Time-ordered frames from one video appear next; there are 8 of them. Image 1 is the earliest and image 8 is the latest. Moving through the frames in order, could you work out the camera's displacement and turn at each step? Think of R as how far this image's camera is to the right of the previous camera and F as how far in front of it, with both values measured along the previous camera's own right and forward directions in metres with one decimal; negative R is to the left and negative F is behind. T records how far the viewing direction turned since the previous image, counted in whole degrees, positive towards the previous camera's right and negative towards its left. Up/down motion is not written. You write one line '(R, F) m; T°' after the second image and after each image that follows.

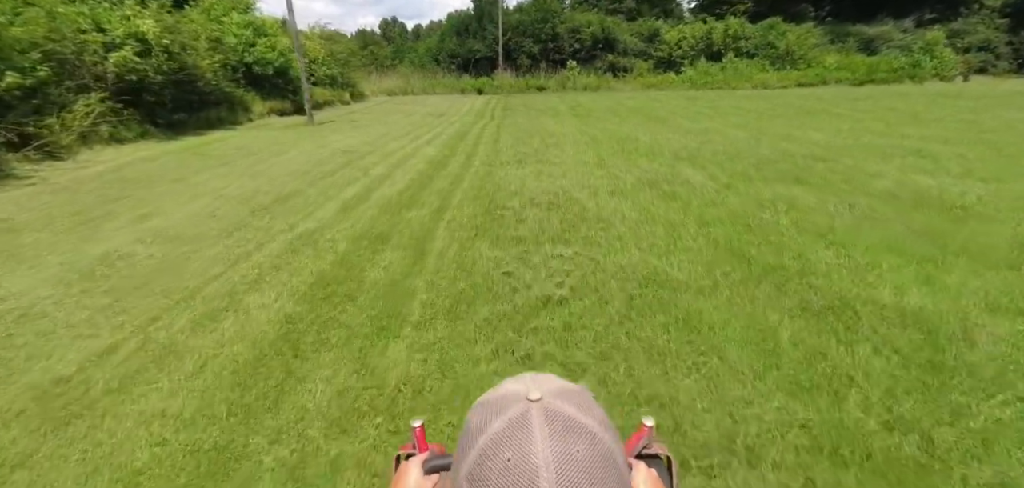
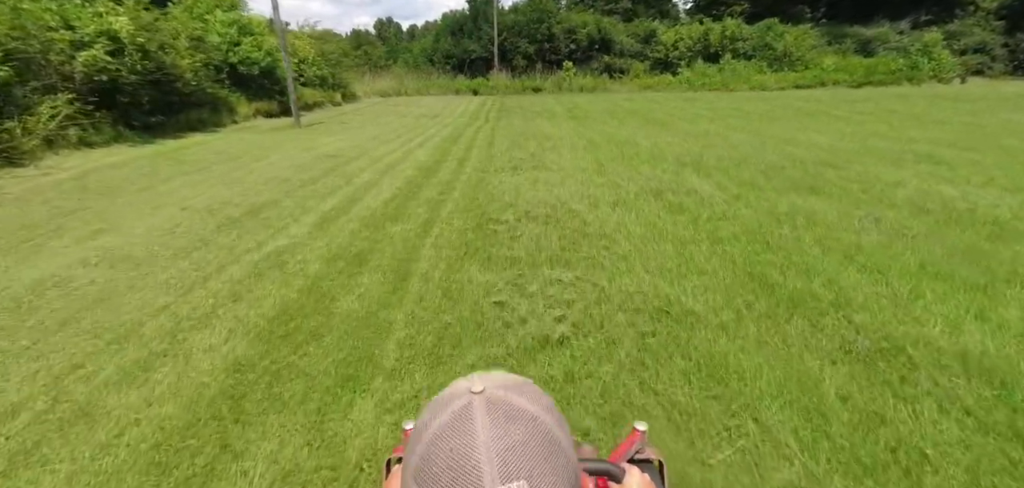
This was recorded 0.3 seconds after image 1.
(0.0, +0.5) m; 0°
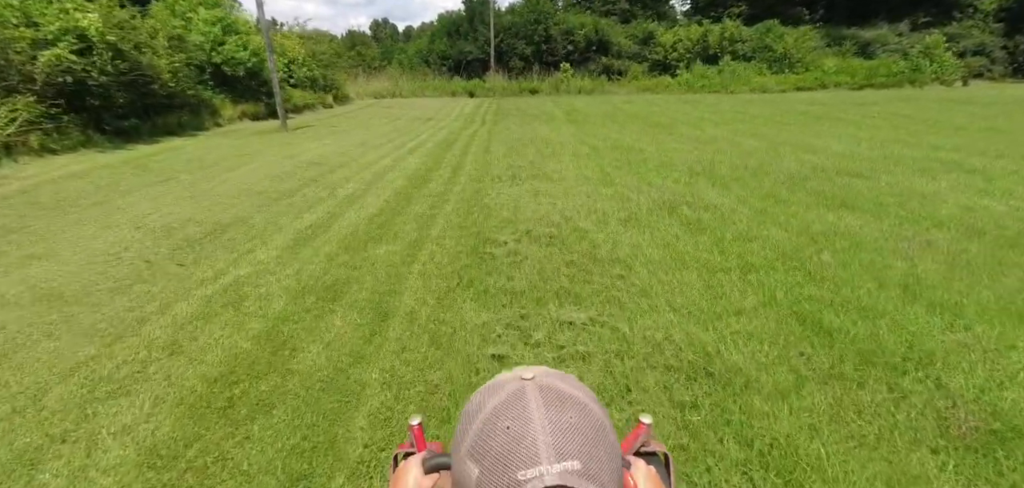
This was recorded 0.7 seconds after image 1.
(0.0, +0.6) m; 0°
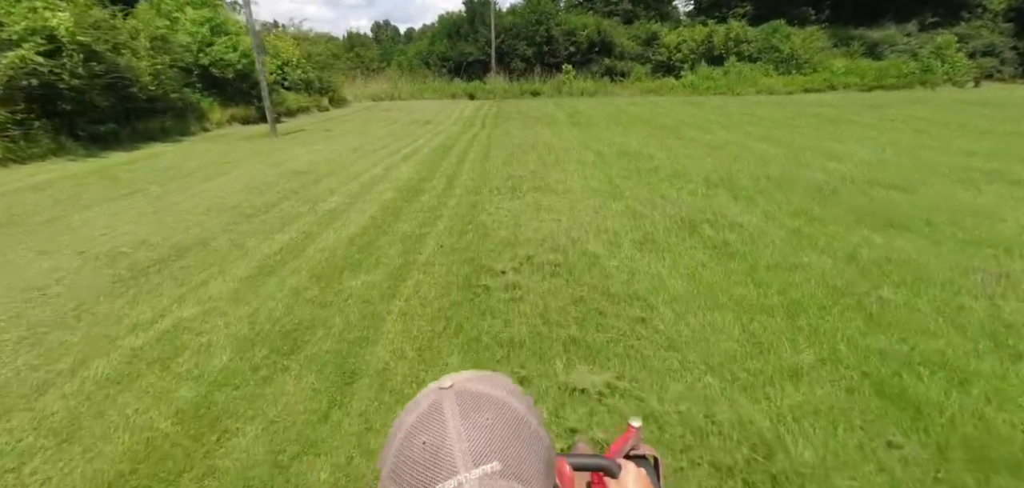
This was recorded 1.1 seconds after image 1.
(0.0, +0.7) m; 0°
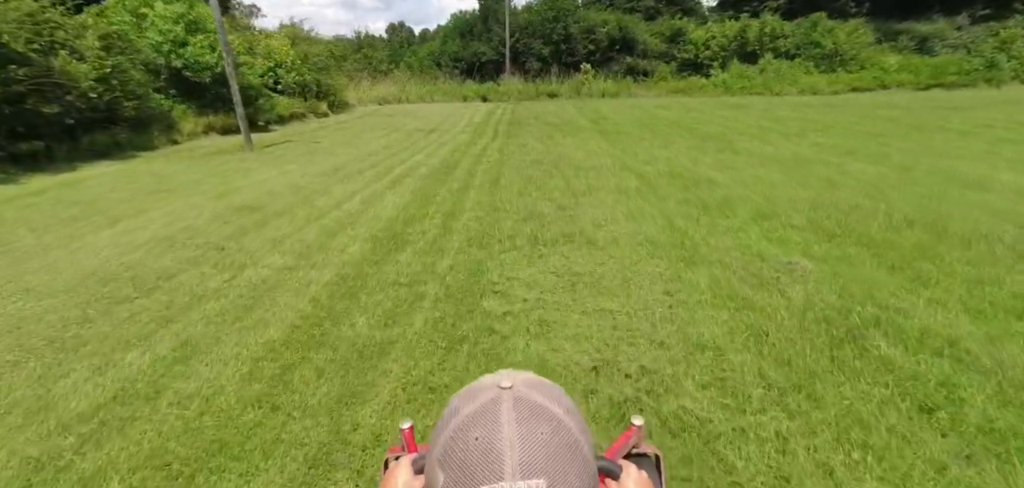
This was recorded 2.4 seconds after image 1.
(-0.1, +2.2) m; -2°
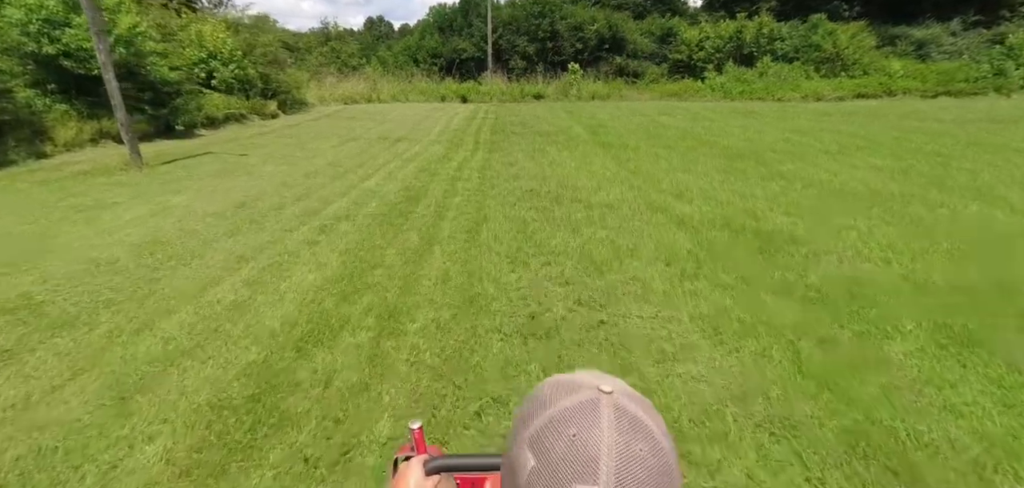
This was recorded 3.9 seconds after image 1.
(-0.1, +2.6) m; +2°
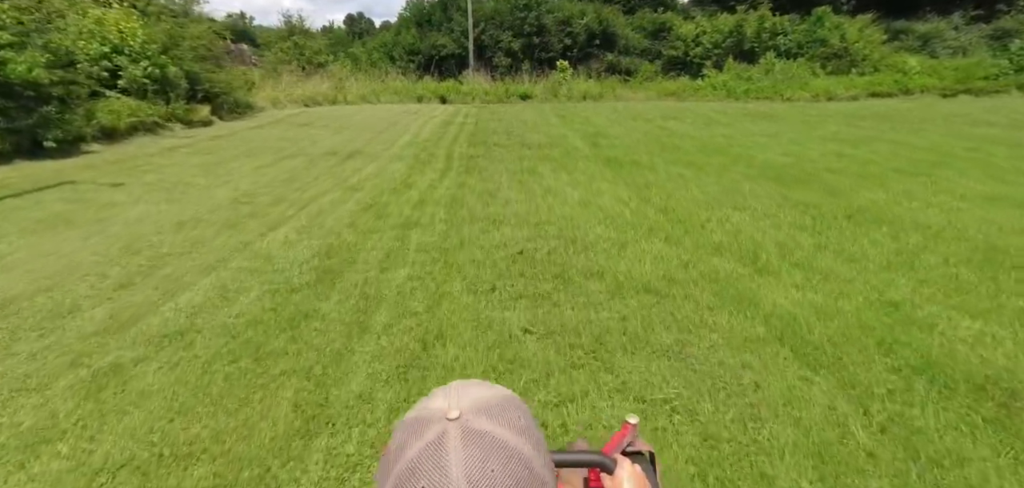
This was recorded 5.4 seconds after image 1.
(+0.1, +2.6) m; +1°
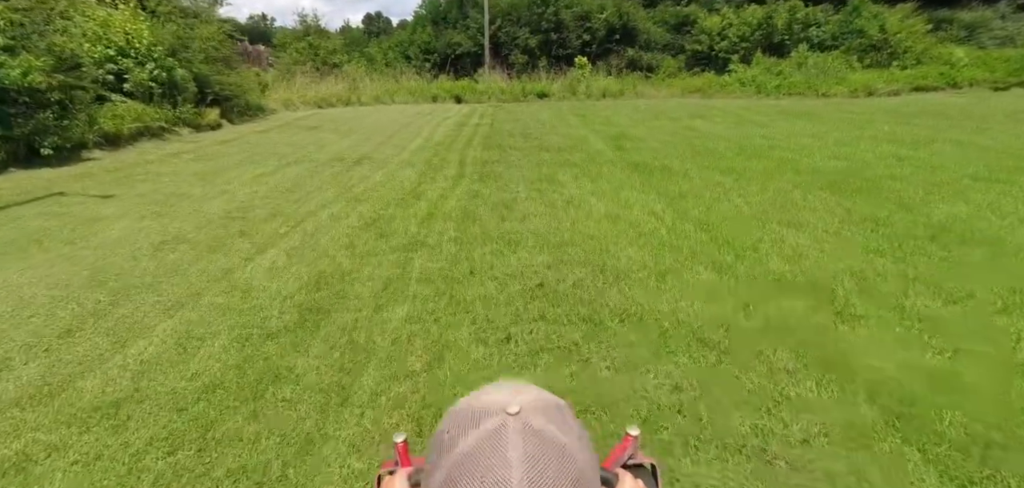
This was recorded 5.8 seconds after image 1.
(0.0, +0.7) m; -2°
